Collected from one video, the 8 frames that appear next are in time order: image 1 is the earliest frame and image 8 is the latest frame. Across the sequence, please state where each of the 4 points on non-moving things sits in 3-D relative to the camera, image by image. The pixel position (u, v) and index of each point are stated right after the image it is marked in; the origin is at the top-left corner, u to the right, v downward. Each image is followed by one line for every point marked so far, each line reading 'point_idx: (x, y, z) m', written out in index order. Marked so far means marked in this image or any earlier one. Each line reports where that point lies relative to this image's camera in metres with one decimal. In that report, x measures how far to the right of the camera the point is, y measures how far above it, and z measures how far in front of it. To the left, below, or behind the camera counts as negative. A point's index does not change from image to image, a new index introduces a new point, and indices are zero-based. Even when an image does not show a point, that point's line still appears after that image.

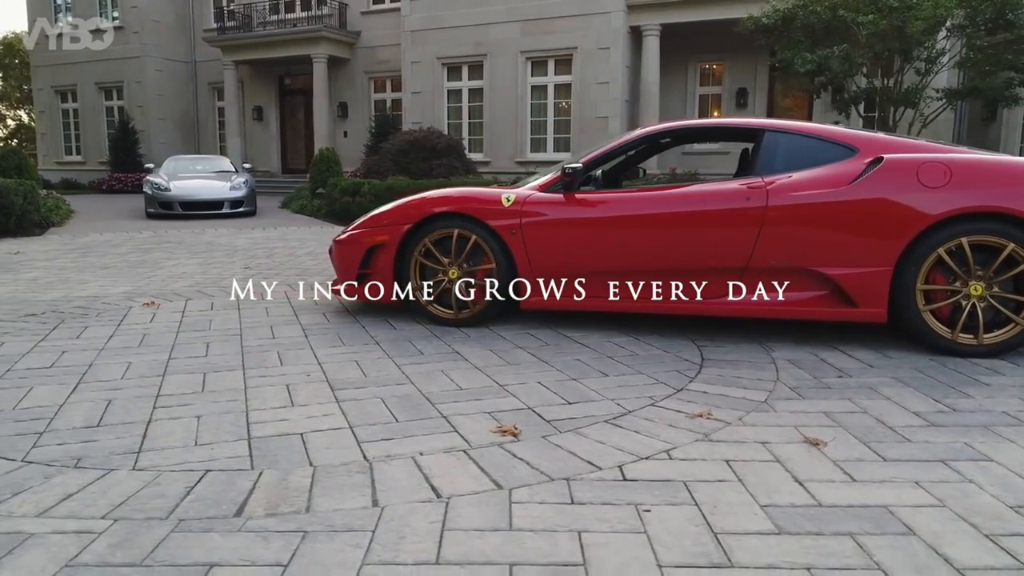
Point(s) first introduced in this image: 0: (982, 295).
0: (+2.4, 0.0, +4.0) m
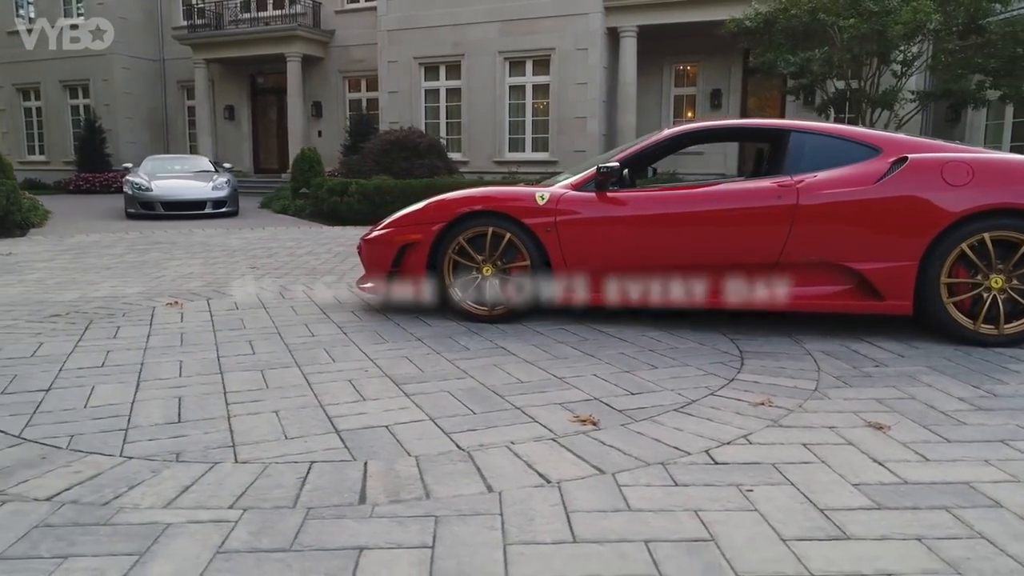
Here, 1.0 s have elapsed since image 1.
0: (+2.6, 0.0, +4.2) m
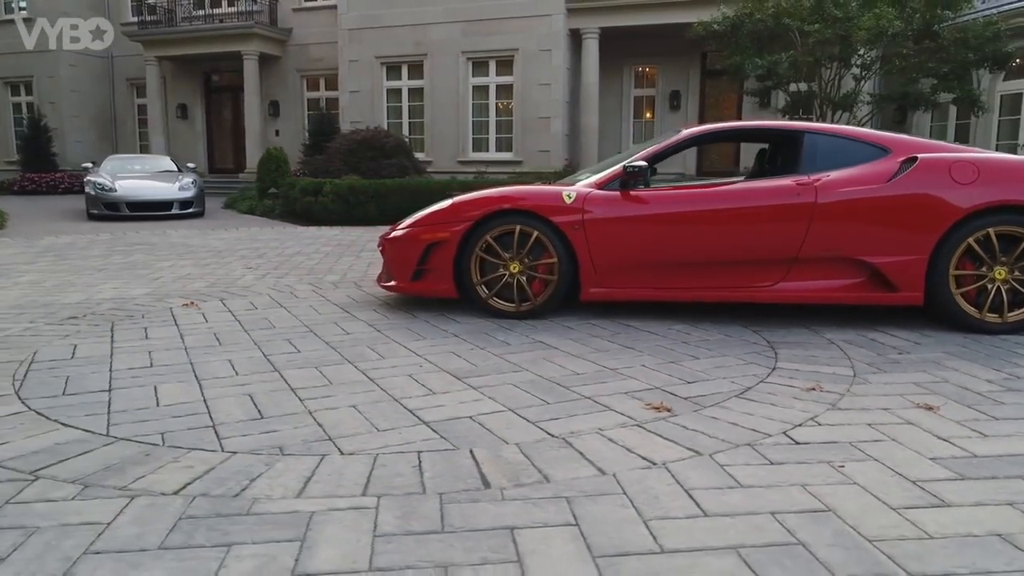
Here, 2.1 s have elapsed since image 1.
0: (+2.8, +0.1, +4.5) m
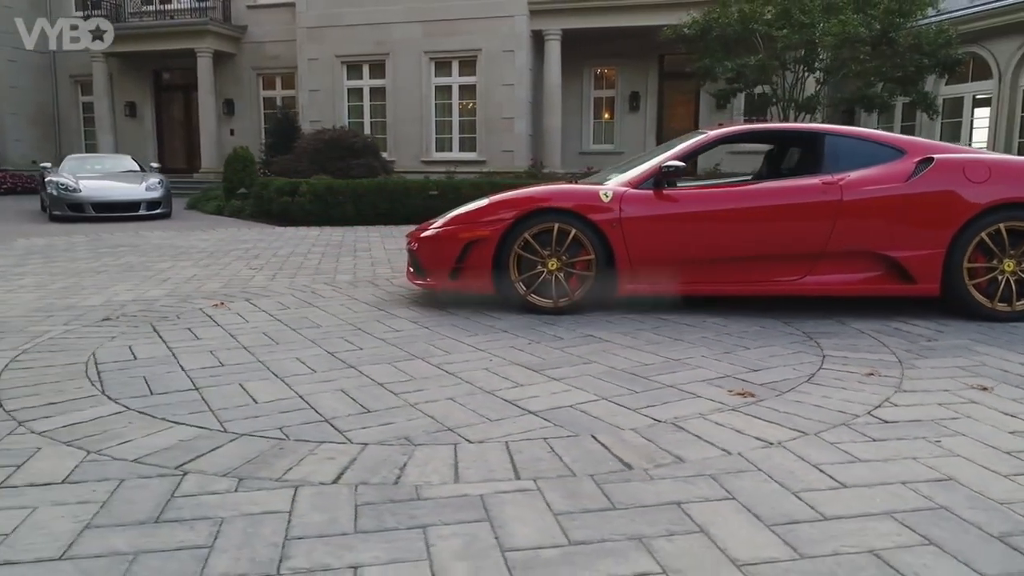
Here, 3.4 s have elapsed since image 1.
0: (+3.1, +0.1, +4.8) m
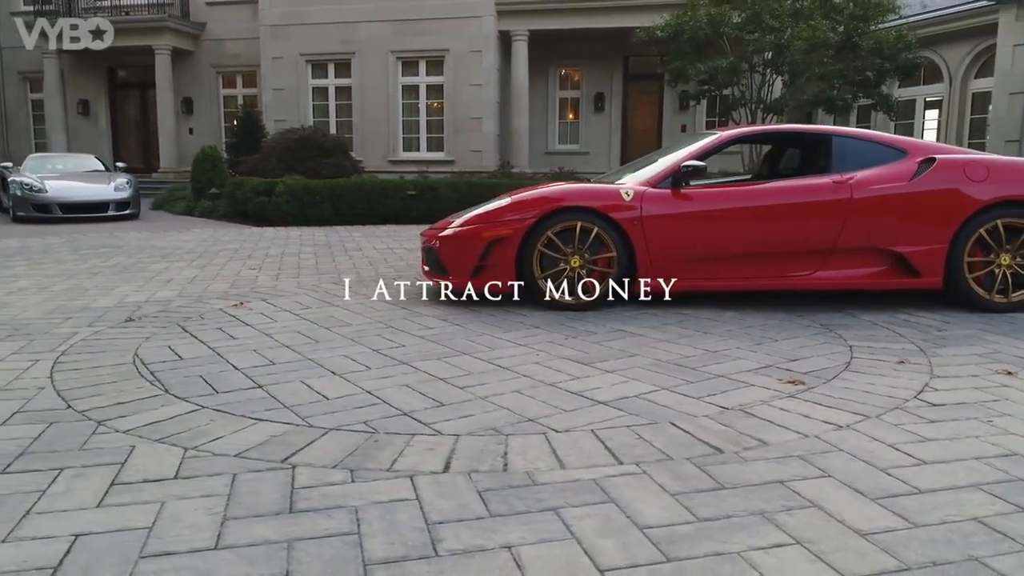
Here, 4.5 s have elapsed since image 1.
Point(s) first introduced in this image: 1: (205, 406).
0: (+3.3, +0.2, +5.2) m
1: (-1.3, -0.5, +3.2) m
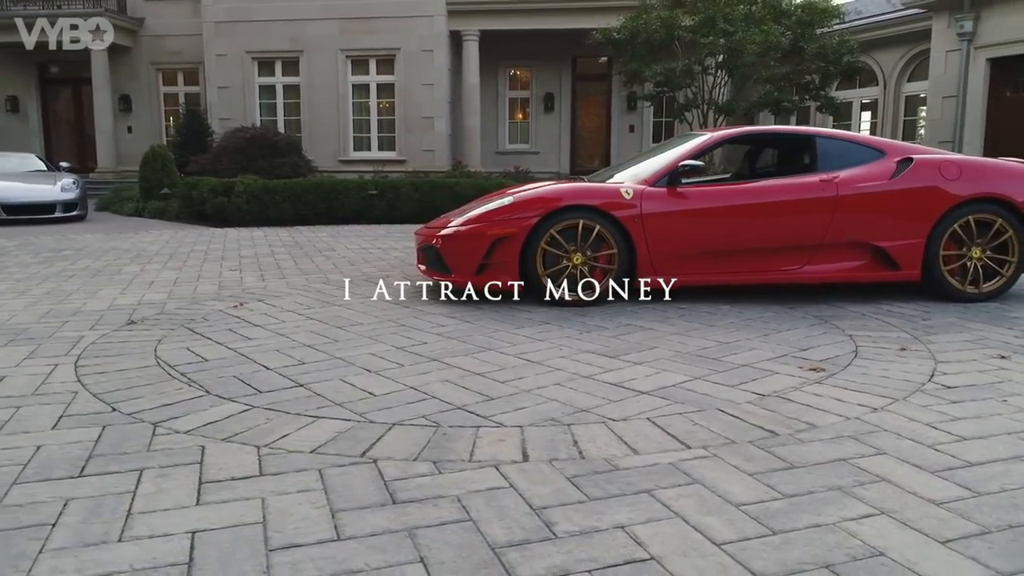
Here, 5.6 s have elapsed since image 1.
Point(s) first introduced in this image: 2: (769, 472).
0: (+3.3, +0.2, +5.5) m
1: (-1.0, -0.5, +3.2) m
2: (+0.8, -0.6, +2.4) m
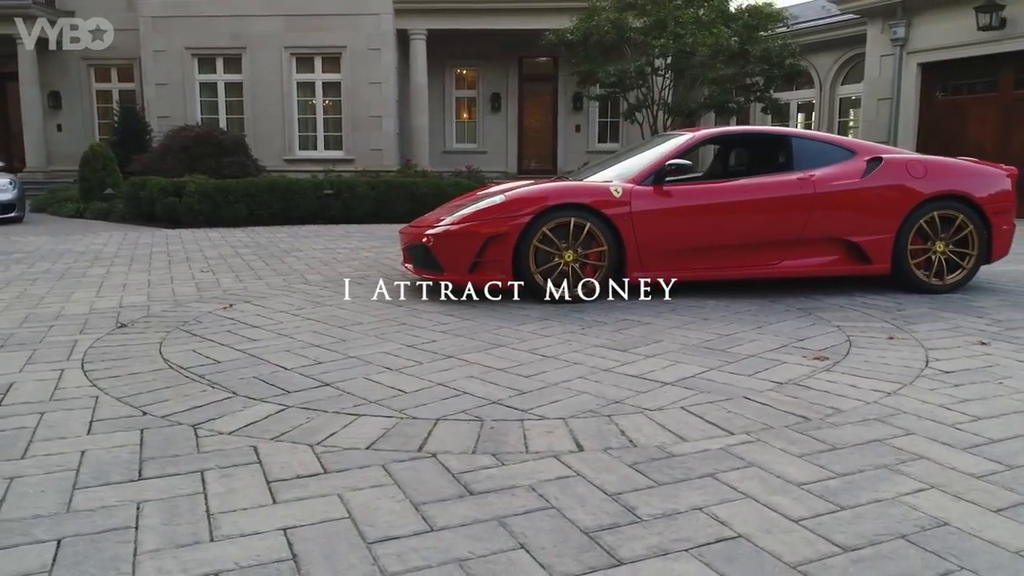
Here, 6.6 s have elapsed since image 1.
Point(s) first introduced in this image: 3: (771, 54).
0: (+3.2, +0.3, +5.8) m
1: (-0.9, -0.5, +3.2) m
2: (+1.0, -0.5, +2.6) m
3: (+4.9, +4.4, +14.7) m
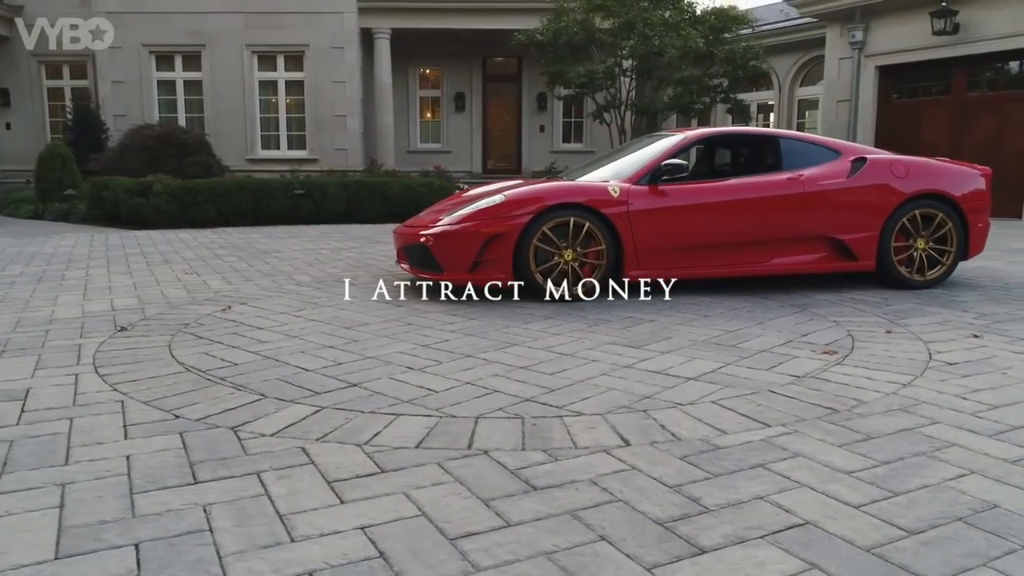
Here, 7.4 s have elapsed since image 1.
0: (+3.2, +0.3, +6.1) m
1: (-0.8, -0.5, +3.2) m
2: (+1.2, -0.5, +2.7) m
3: (+4.3, +4.5, +15.0) m
